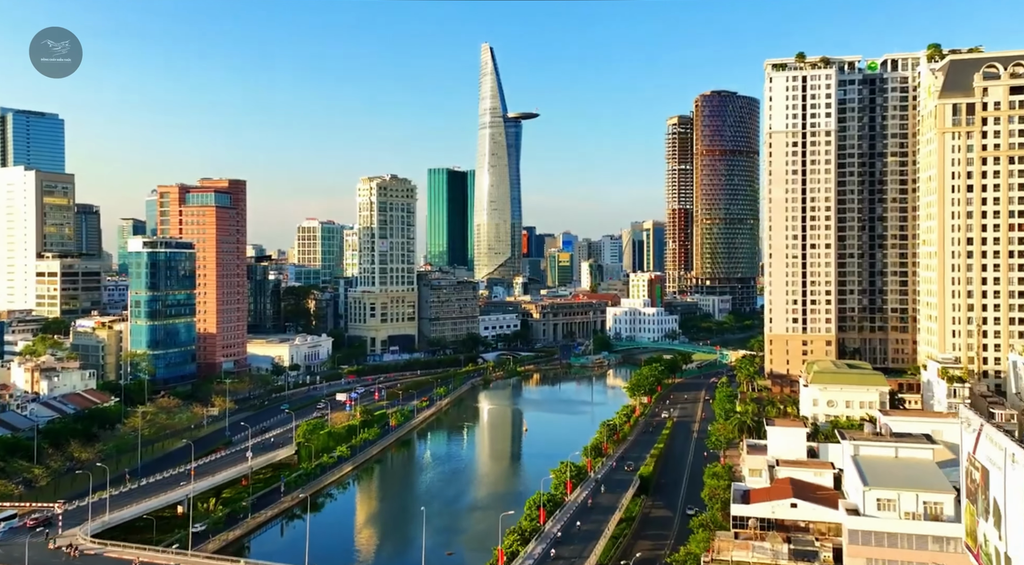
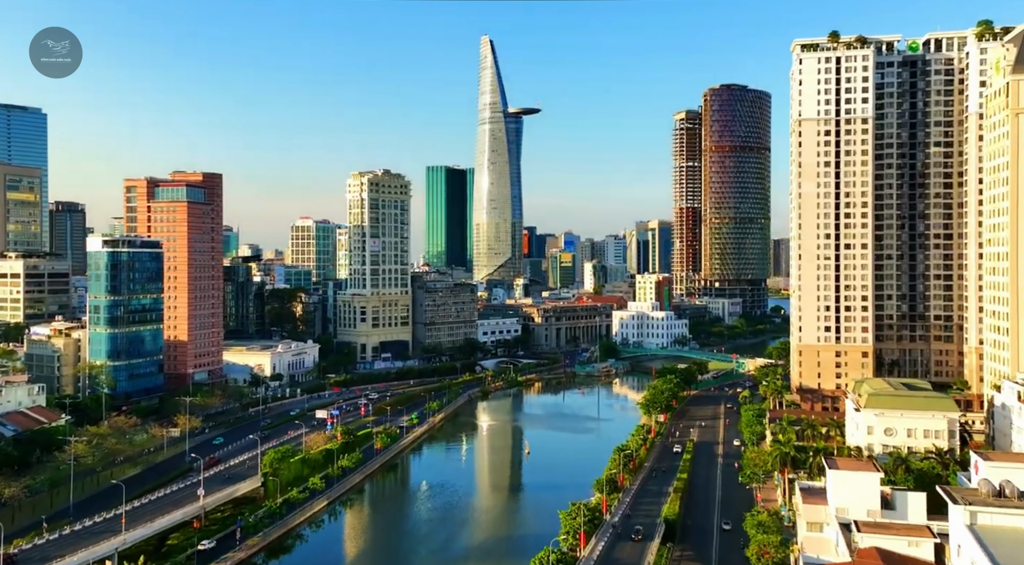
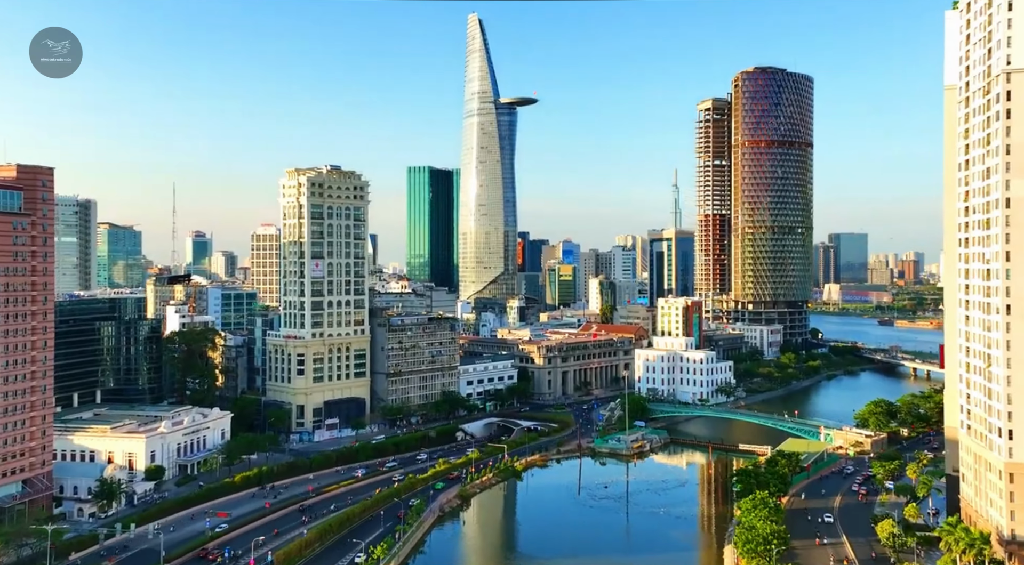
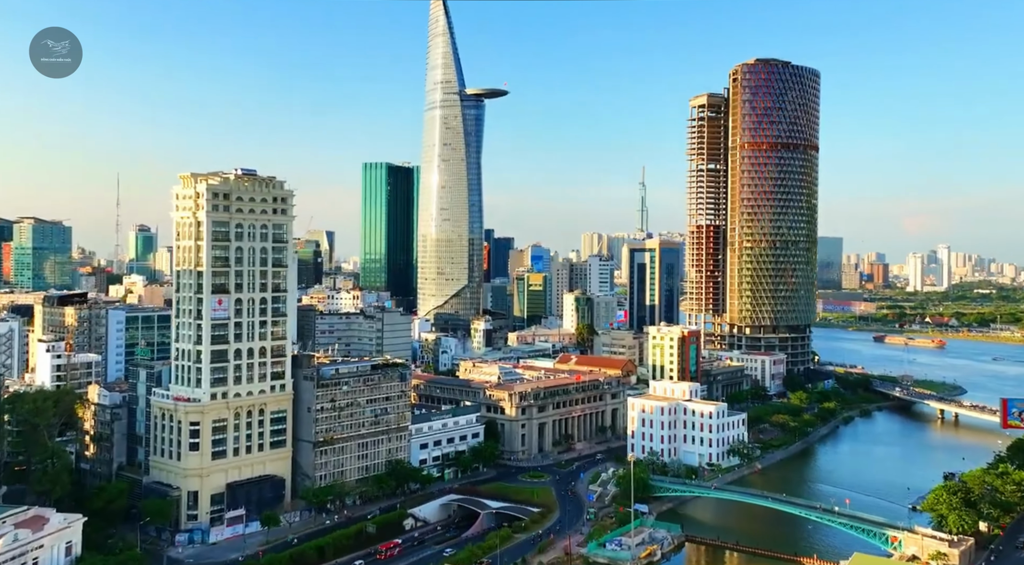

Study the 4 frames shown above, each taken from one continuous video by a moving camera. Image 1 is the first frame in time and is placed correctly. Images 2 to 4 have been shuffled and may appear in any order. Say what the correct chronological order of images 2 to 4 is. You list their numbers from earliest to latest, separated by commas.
2, 3, 4
